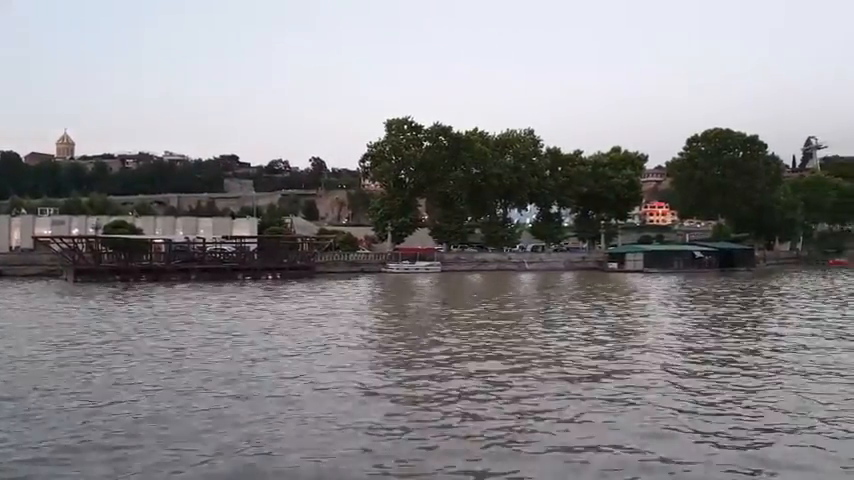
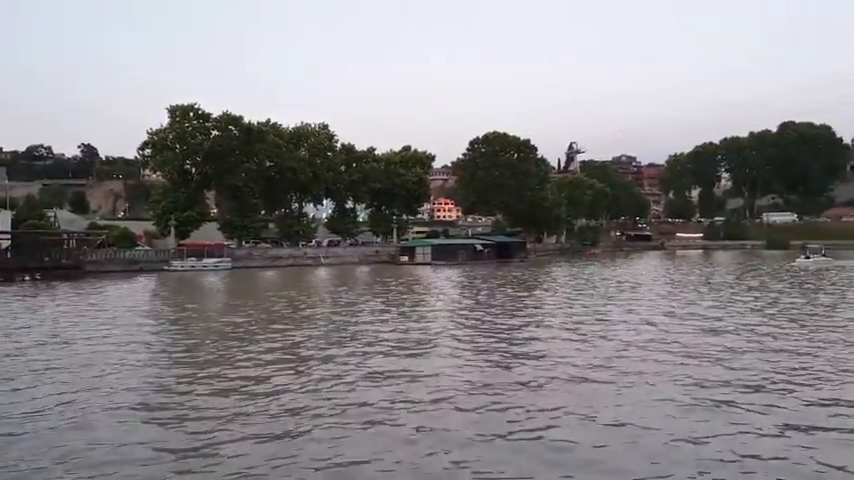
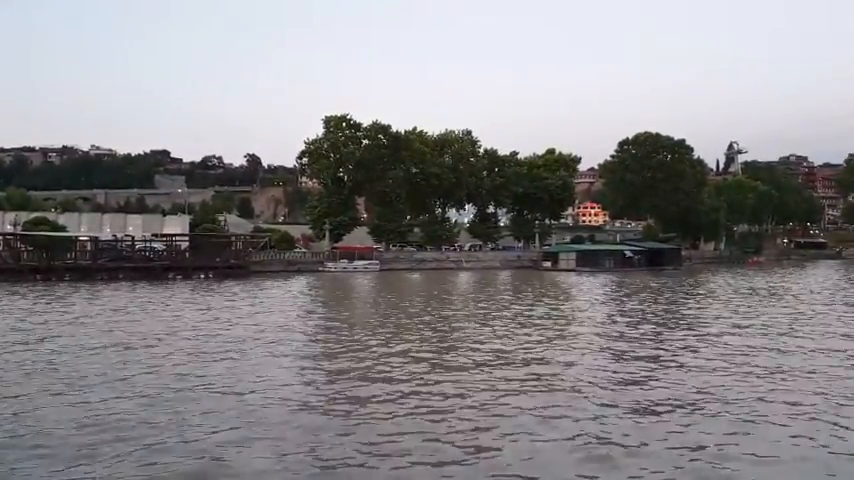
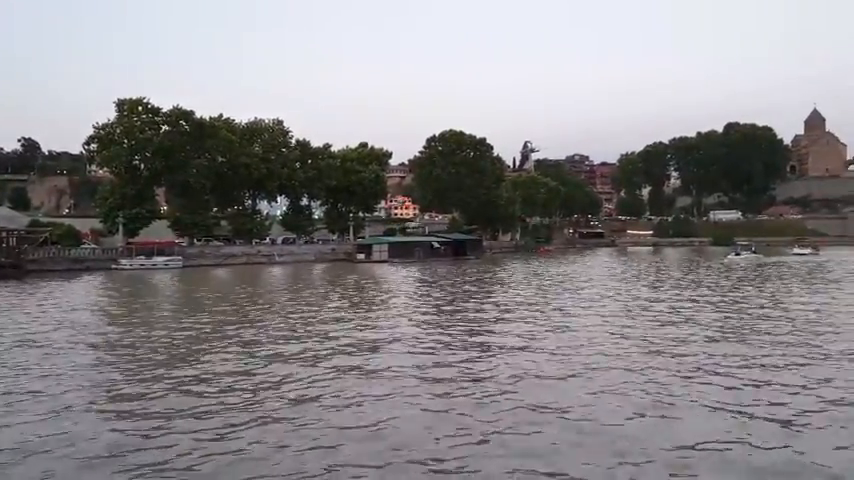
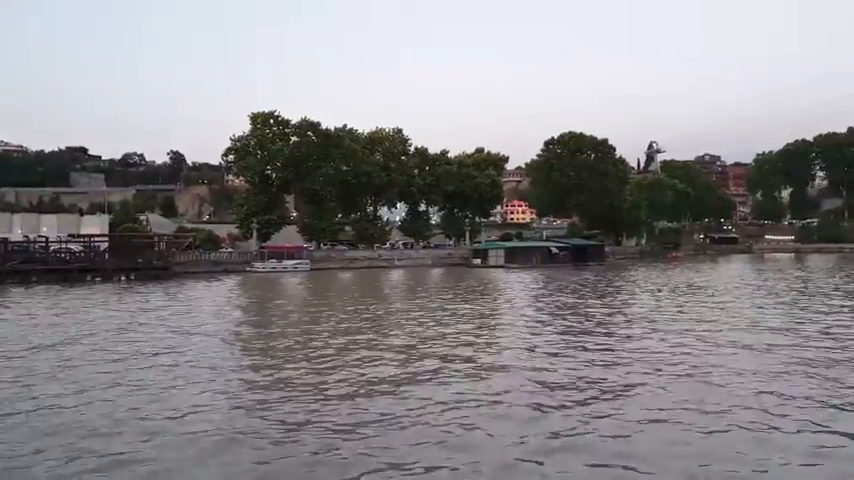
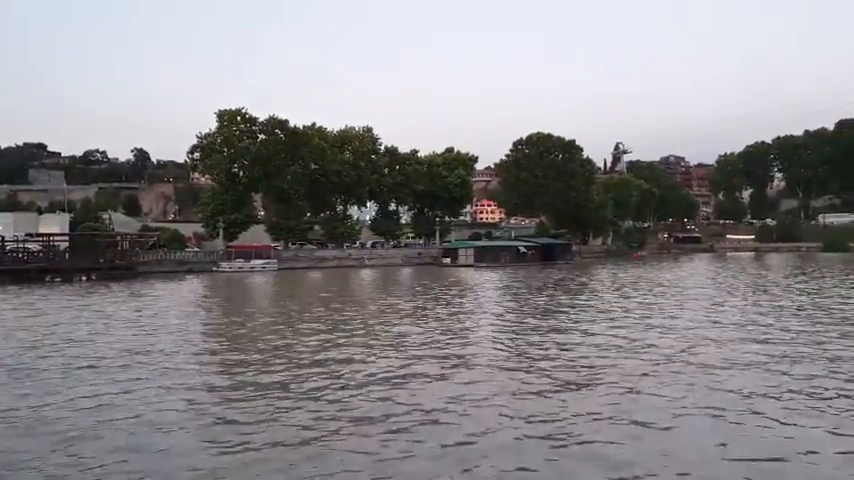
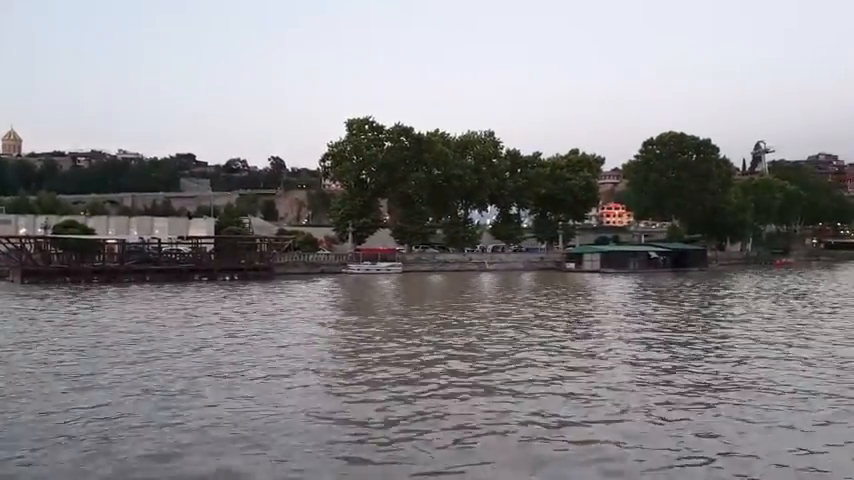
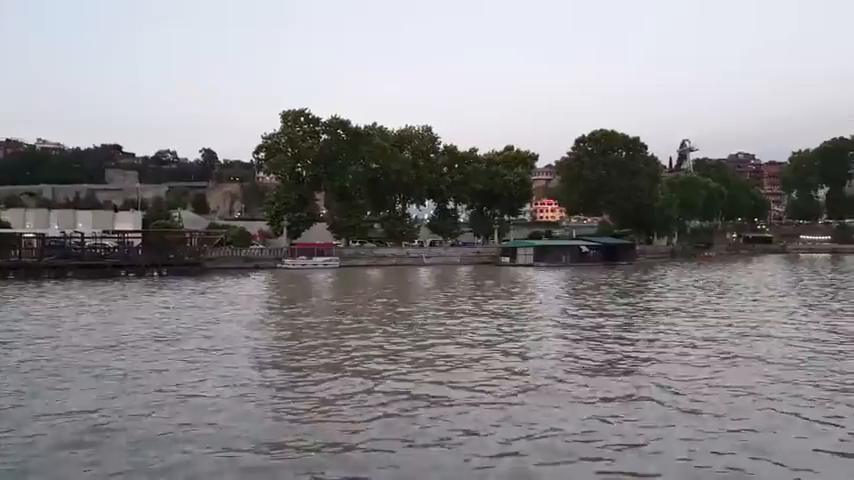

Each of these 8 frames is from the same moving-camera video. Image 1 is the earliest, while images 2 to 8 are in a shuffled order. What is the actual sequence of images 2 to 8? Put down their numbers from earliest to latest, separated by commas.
7, 3, 8, 5, 6, 2, 4
